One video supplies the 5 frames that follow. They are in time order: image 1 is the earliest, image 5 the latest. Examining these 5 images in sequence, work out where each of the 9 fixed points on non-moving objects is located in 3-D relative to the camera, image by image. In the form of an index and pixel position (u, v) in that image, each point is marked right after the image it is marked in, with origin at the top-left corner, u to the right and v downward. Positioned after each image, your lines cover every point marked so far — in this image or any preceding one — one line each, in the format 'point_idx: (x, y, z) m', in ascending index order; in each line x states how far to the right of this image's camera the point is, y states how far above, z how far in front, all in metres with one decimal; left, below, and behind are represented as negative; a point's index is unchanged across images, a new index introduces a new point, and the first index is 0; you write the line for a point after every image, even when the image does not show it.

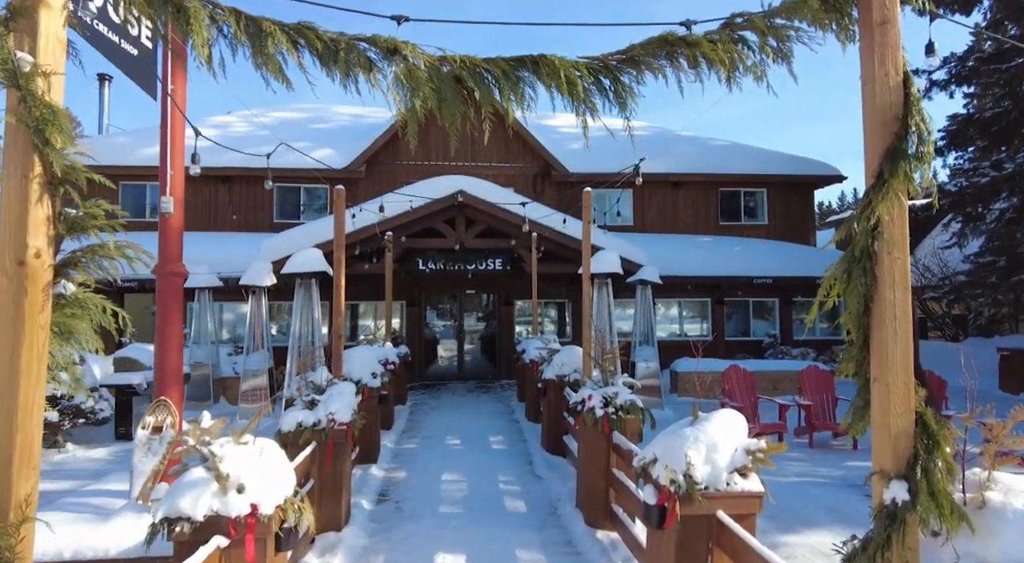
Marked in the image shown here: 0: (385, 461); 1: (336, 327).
0: (-1.5, -2.1, +7.2) m
1: (-1.7, -0.4, +6.1) m
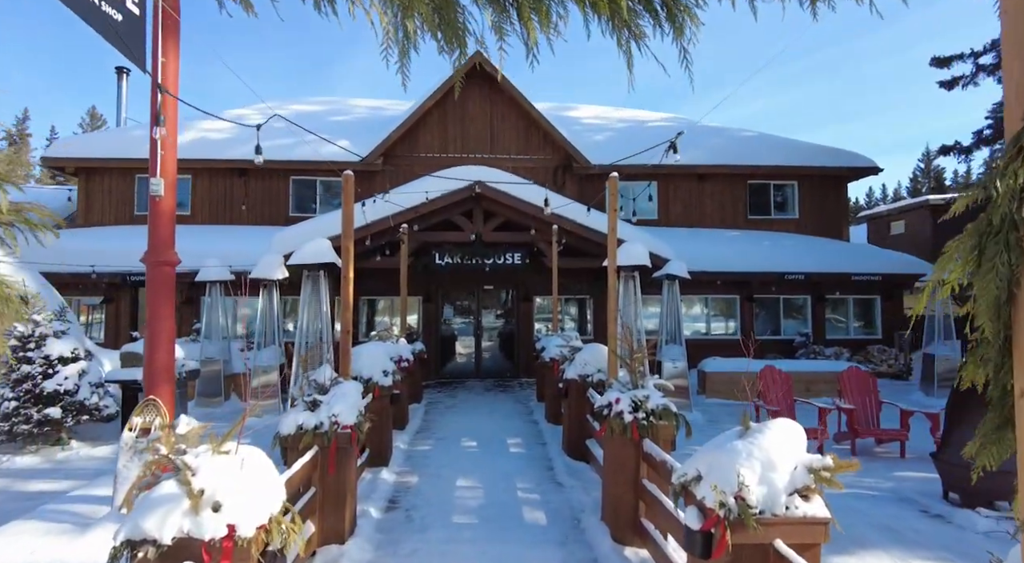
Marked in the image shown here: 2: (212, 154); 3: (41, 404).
0: (-1.3, -2.0, +6.9) m
1: (-1.5, -0.4, +5.7) m
2: (-7.0, +3.0, +14.5) m
3: (-5.4, -1.4, +7.2) m
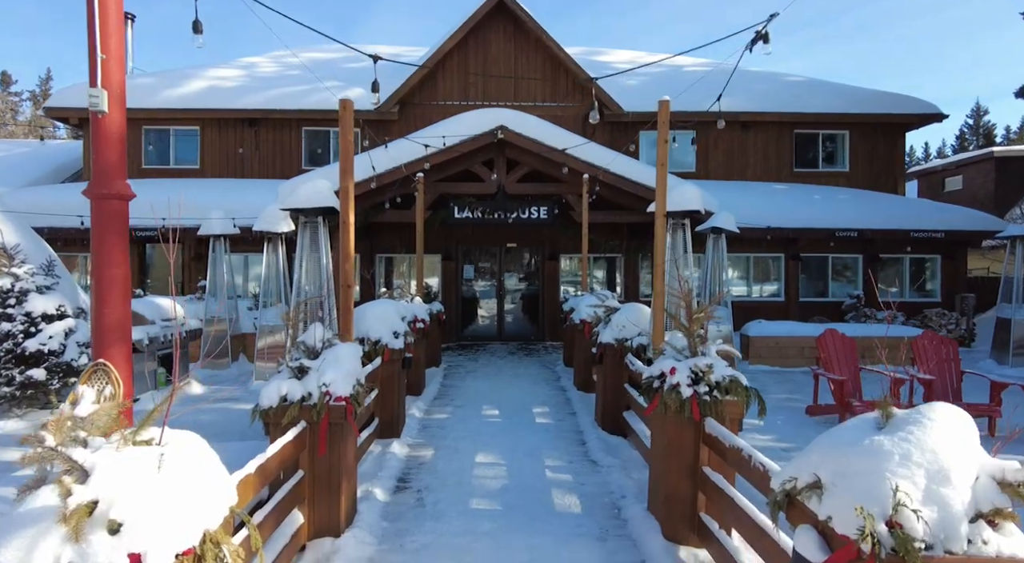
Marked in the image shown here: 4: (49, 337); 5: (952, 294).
0: (-1.0, -1.5, +6.1) m
1: (-1.3, +0.1, +4.9) m
2: (-6.4, +3.9, +13.7) m
3: (-5.2, -0.9, +6.6) m
4: (-4.9, -0.6, +6.6) m
5: (+8.9, -0.3, +12.5) m
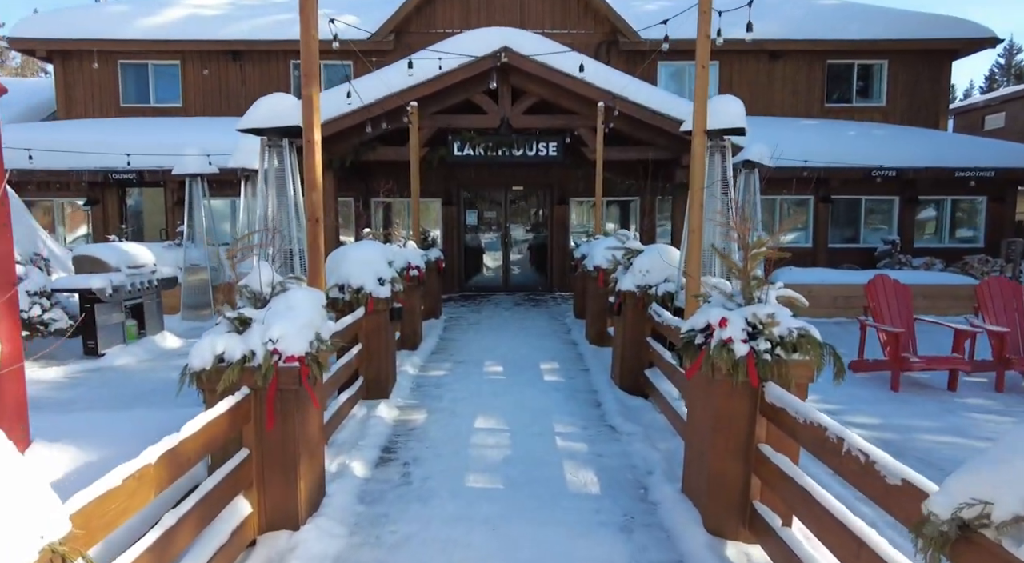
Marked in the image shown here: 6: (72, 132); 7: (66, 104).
0: (-1.0, -1.0, +5.4) m
1: (-1.3, +0.5, +4.0) m
2: (-6.3, +5.0, +12.6) m
3: (-5.1, -0.3, +5.8) m
4: (-4.9, 0.0, +5.9) m
5: (+9.0, +0.8, +11.5) m
6: (-7.6, +2.6, +10.8) m
7: (-9.1, +3.6, +12.7) m
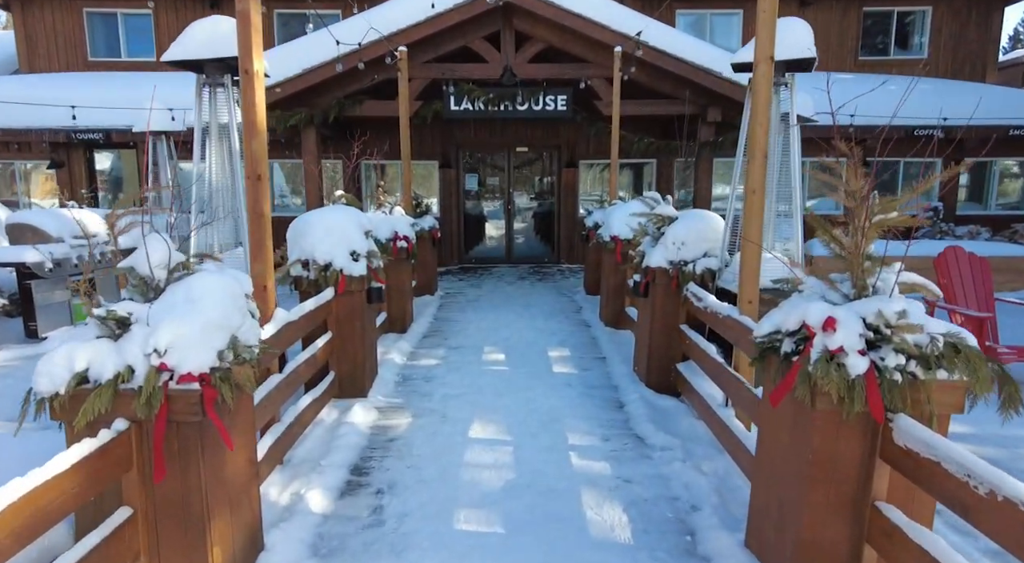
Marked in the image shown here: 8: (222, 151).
0: (-0.9, -0.8, +4.5) m
1: (-1.3, +0.6, +3.1) m
2: (-6.2, +5.6, +11.4) m
3: (-5.1, -0.1, +4.9) m
4: (-4.9, +0.2, +5.0) m
5: (+9.0, +1.3, +10.5) m
6: (-7.5, +3.0, +9.7) m
7: (-9.0, +4.2, +11.6) m
8: (-1.8, +0.8, +3.9) m
